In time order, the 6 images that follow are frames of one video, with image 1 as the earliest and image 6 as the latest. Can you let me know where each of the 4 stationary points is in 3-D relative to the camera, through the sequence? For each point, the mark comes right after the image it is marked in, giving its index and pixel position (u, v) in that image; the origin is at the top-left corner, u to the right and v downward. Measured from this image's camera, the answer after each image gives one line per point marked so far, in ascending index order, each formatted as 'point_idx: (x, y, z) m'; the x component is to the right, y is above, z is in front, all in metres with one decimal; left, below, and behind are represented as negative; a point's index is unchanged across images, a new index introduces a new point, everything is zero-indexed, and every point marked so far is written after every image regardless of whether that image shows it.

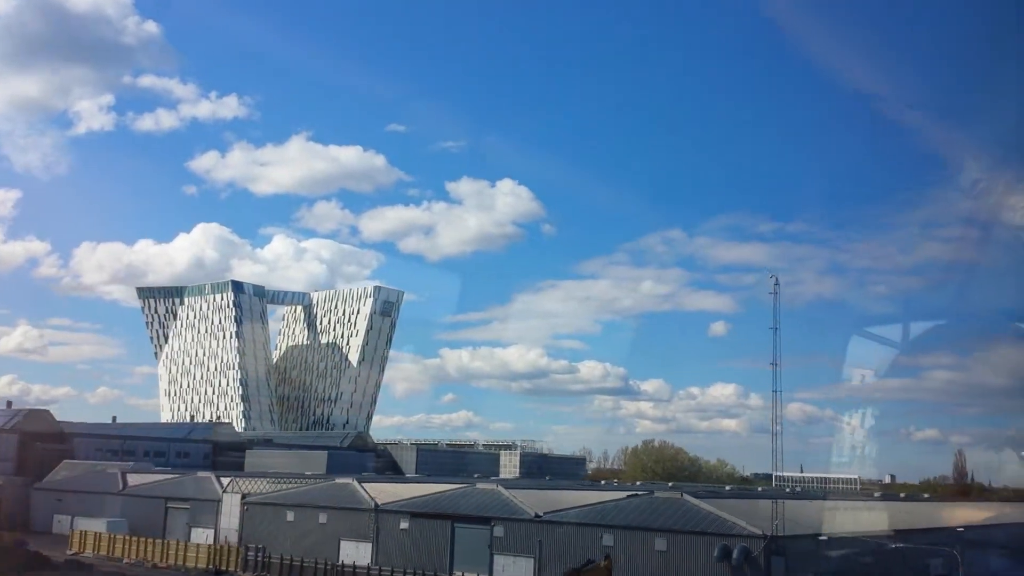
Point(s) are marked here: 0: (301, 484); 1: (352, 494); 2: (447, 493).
0: (-4.4, -4.1, +20.0) m
1: (-3.2, -4.1, +18.9) m
2: (-1.2, -3.8, +17.8) m
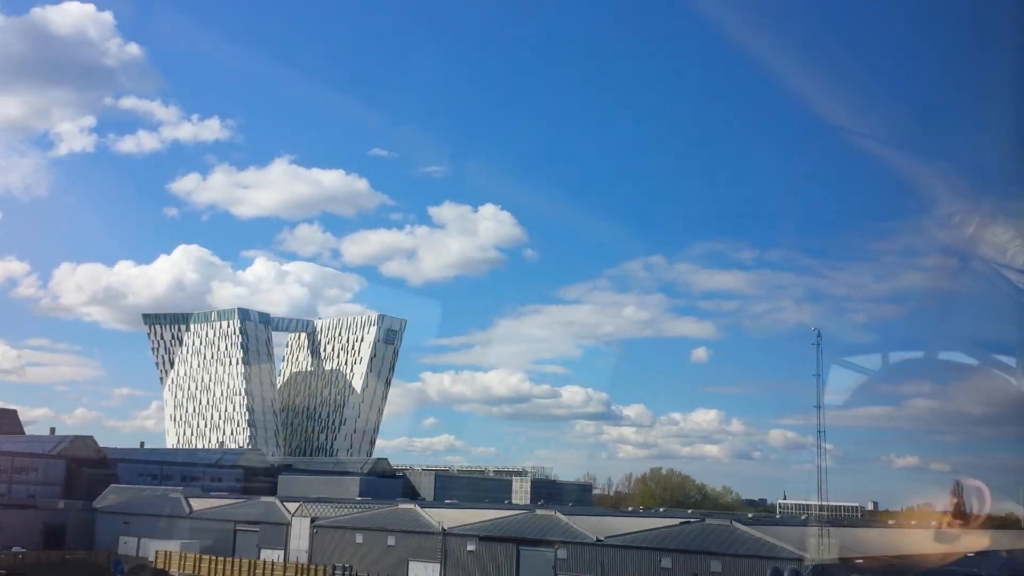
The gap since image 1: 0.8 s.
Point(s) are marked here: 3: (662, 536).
0: (-3.3, -5.0, +21.6) m
1: (-2.0, -4.9, +20.5) m
2: (-0.1, -4.7, +19.5) m
3: (+2.7, -4.5, +17.3) m
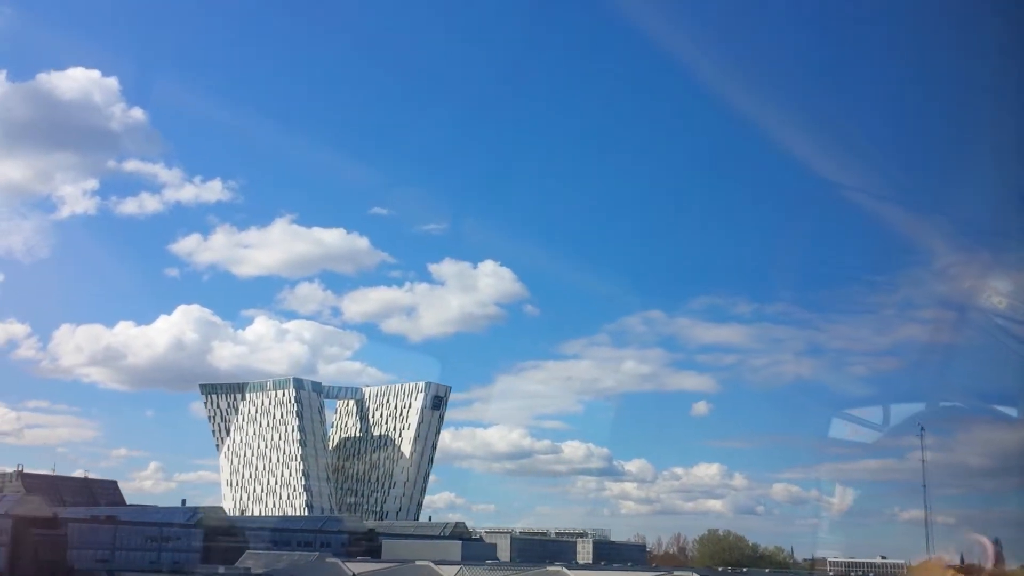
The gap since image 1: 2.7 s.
0: (+0.2, -7.5, +25.5) m
1: (+1.4, -7.4, +24.5) m
2: (+3.4, -7.1, +23.5) m
3: (+6.2, -6.7, +21.3) m
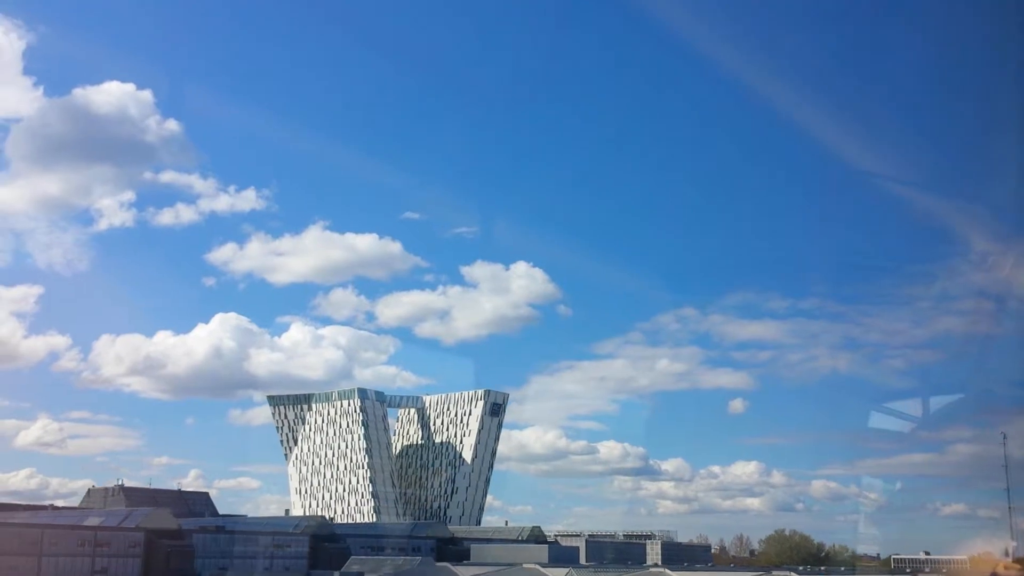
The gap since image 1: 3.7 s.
0: (-2.3, -7.5, +25.6) m
1: (-1.0, -7.4, +24.5) m
2: (+0.9, -7.0, +23.5) m
3: (+3.5, -6.5, +21.2) m
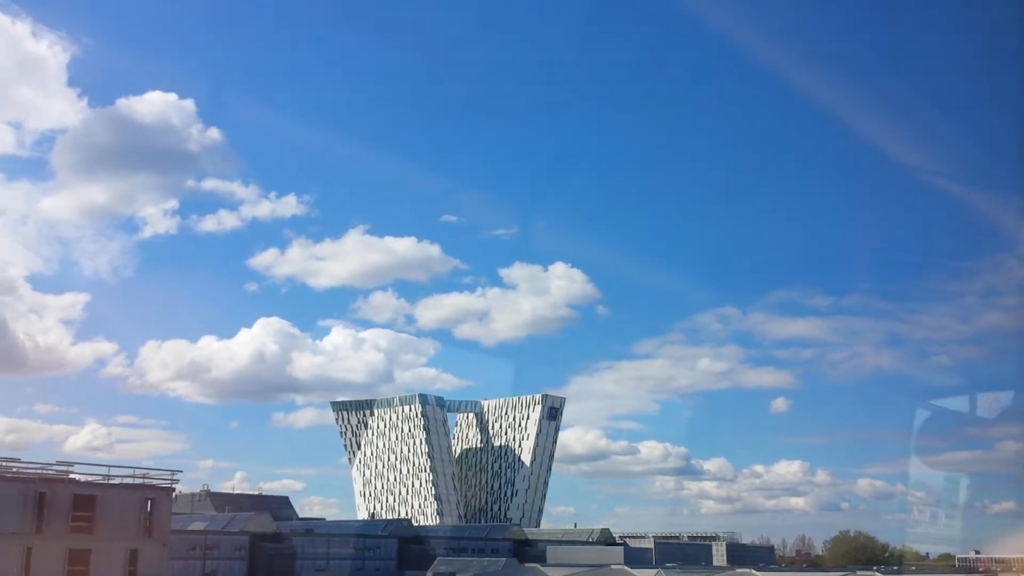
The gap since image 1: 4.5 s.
0: (+0.6, -8.2, +28.0) m
1: (+1.8, -8.0, +26.8) m
2: (+3.7, -7.6, +25.7) m
3: (+6.2, -7.1, +23.3) m
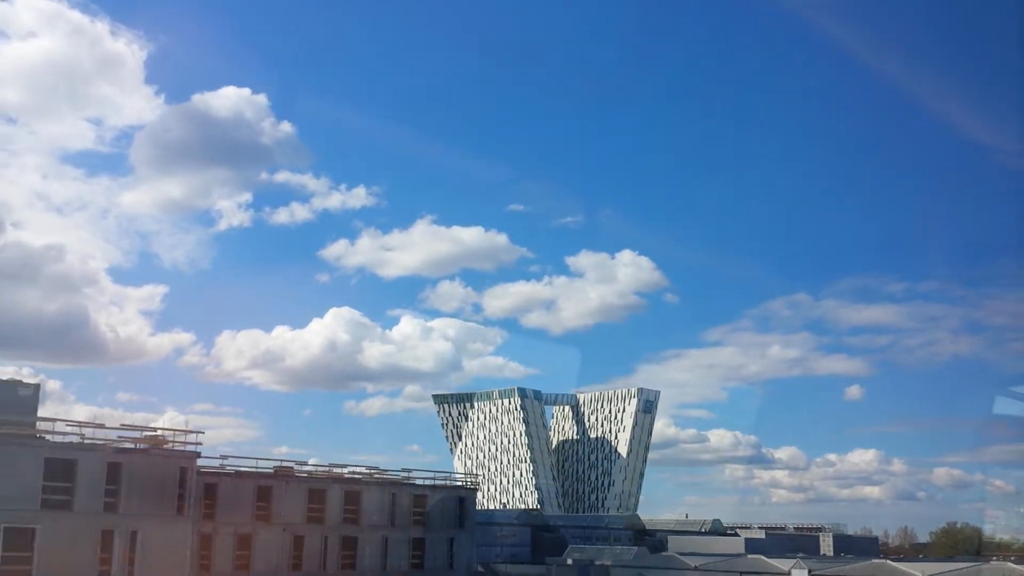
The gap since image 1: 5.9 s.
0: (+5.8, -8.9, +31.6) m
1: (+7.0, -8.7, +30.4) m
2: (+8.7, -8.3, +29.1) m
3: (+11.1, -7.8, +26.6) m
